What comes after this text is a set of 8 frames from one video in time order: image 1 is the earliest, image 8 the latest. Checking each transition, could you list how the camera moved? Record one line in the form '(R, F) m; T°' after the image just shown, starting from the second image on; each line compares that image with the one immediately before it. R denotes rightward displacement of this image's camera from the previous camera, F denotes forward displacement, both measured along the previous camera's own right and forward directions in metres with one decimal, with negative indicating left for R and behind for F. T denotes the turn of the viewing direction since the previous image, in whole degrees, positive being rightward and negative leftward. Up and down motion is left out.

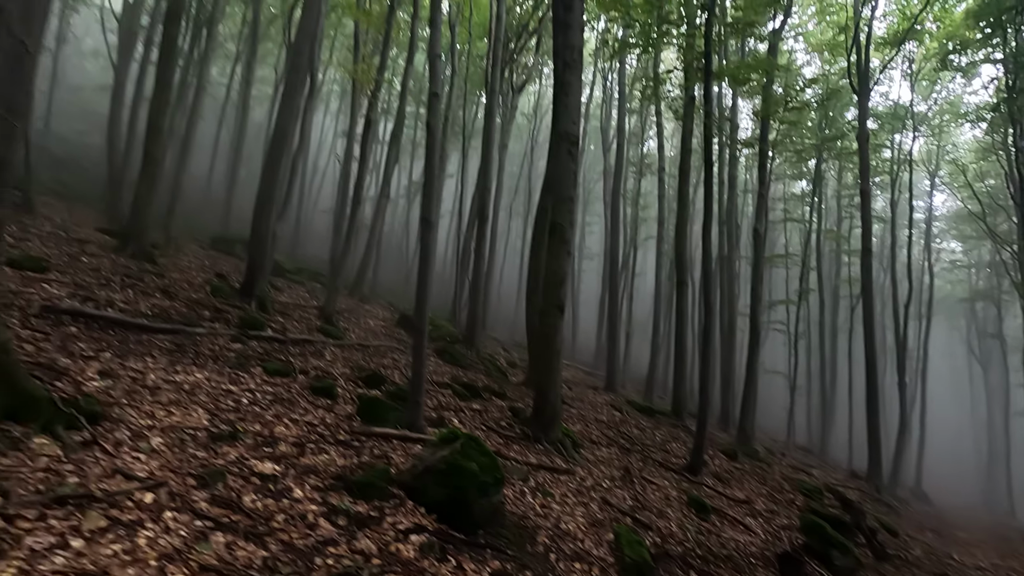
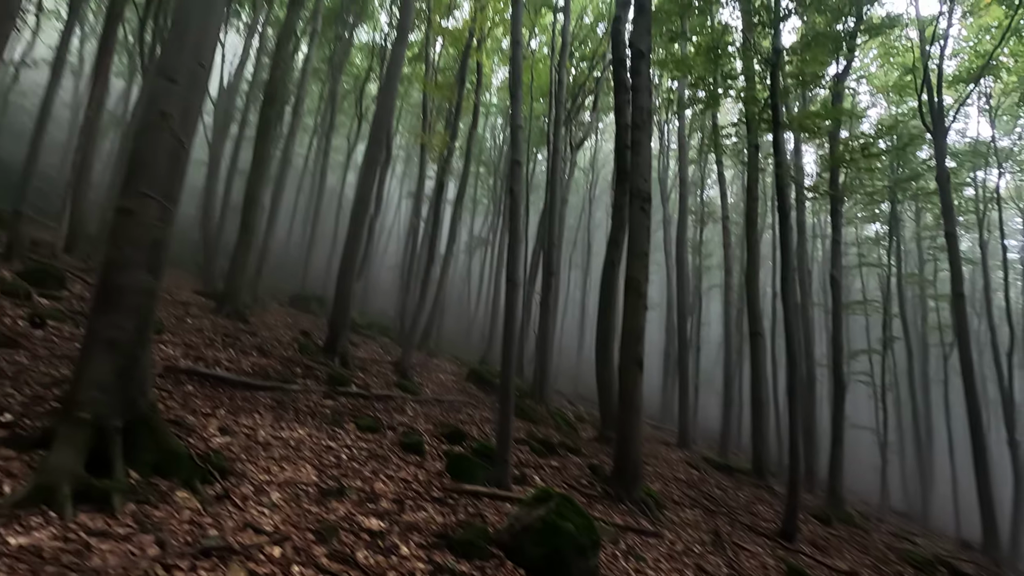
(-0.2, -0.1) m; -6°
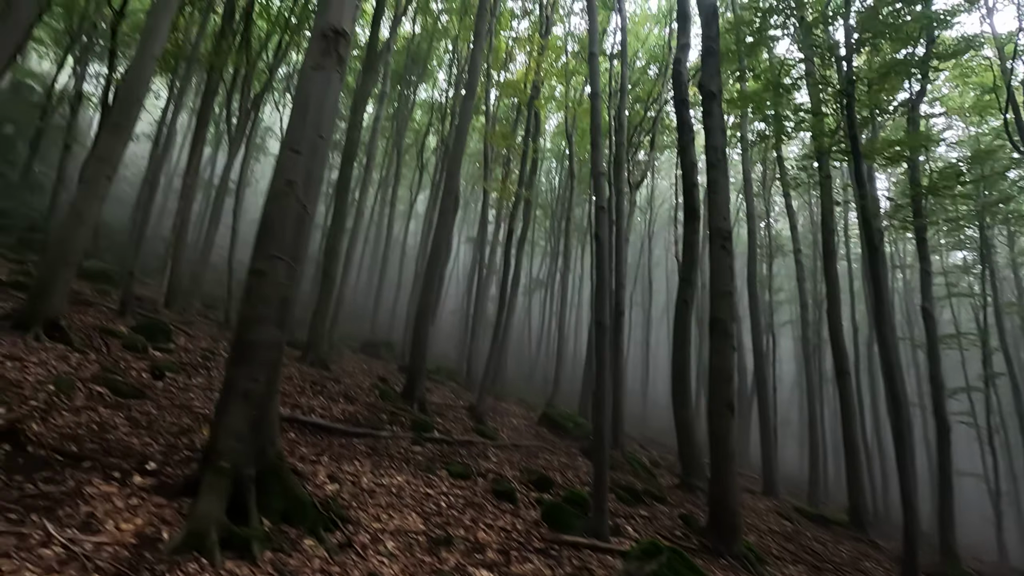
(-0.3, -0.1) m; -6°
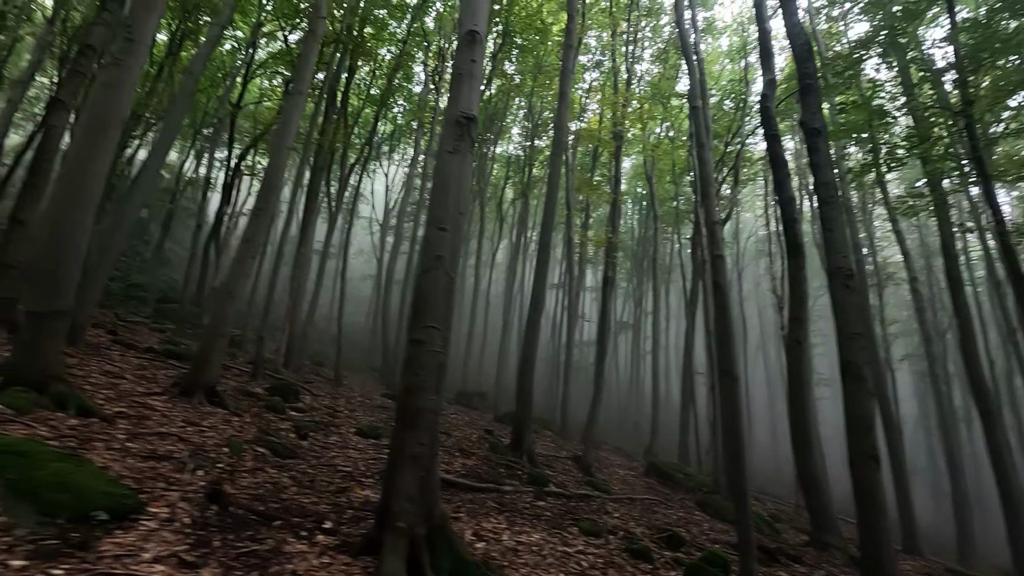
(-0.4, -0.2) m; -8°
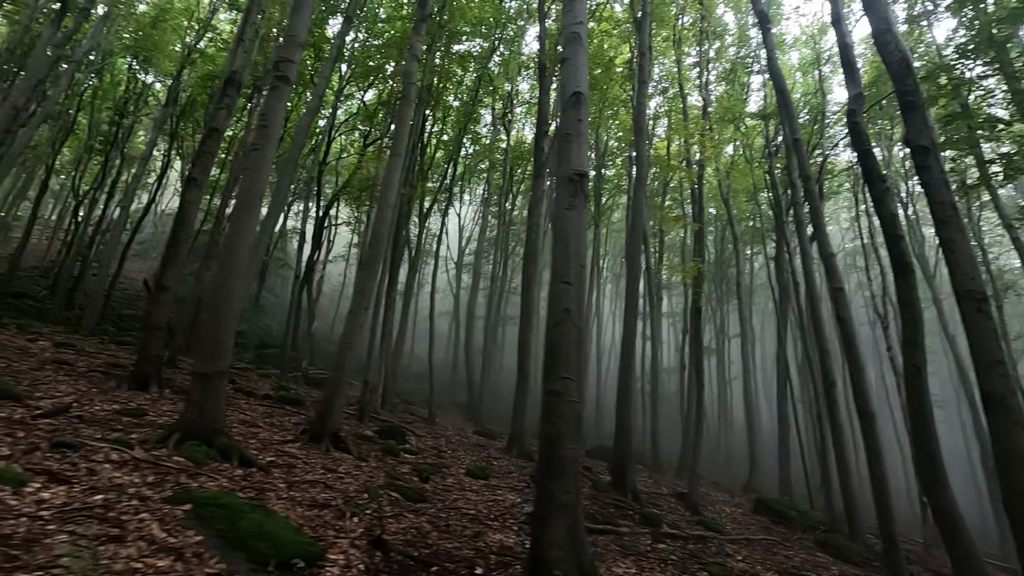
(-0.4, -0.2) m; -7°
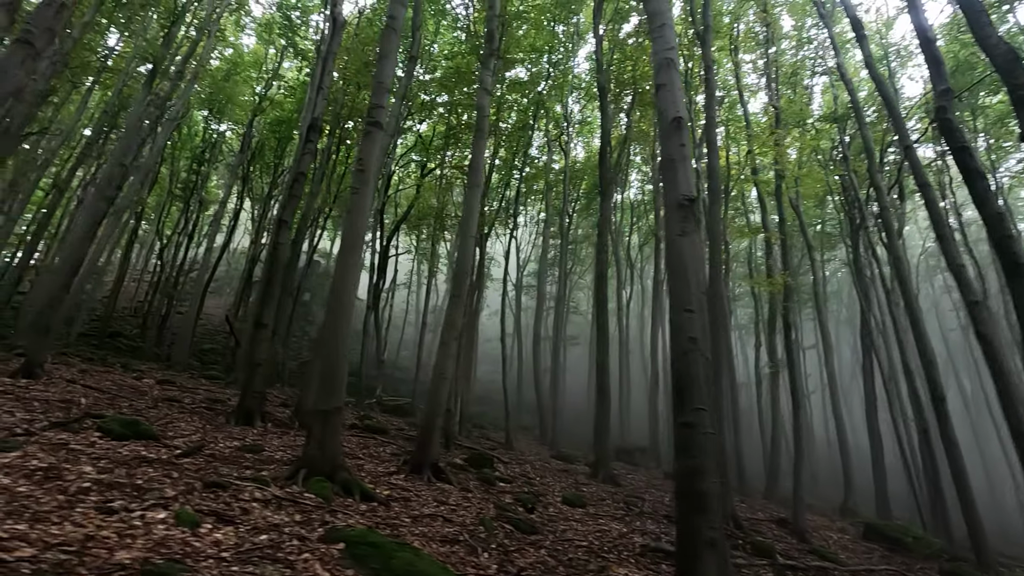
(-0.5, -0.1) m; -5°
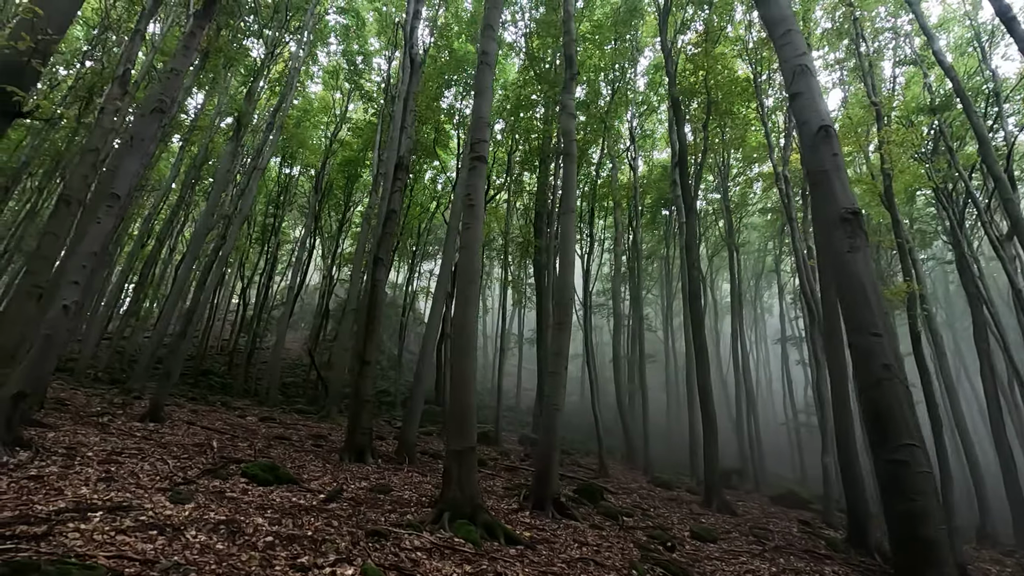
(-0.7, +0.1) m; -6°
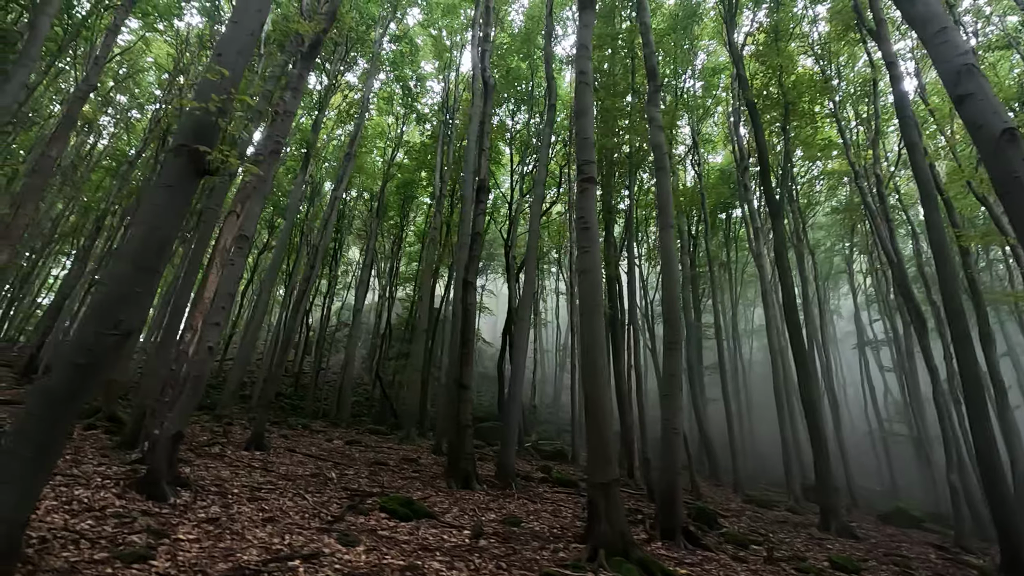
(-0.8, +0.1) m; -5°
